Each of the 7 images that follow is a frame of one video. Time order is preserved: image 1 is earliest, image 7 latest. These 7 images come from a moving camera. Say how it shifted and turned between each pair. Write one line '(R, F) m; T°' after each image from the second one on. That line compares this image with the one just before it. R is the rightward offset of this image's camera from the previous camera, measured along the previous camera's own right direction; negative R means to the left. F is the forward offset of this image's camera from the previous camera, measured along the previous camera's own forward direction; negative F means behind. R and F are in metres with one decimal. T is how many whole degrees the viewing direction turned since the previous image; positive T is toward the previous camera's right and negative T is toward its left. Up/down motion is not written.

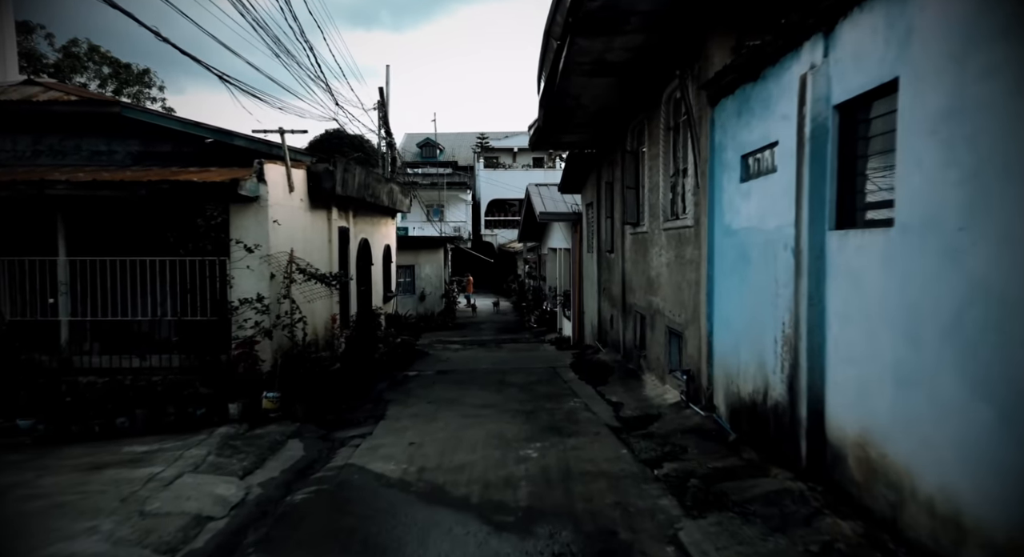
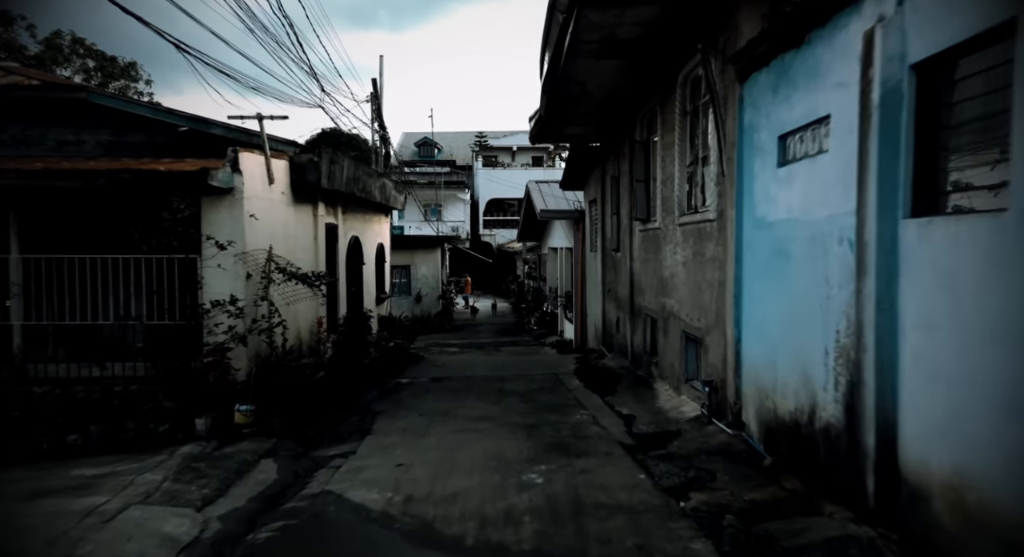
(0.0, +0.6) m; 0°
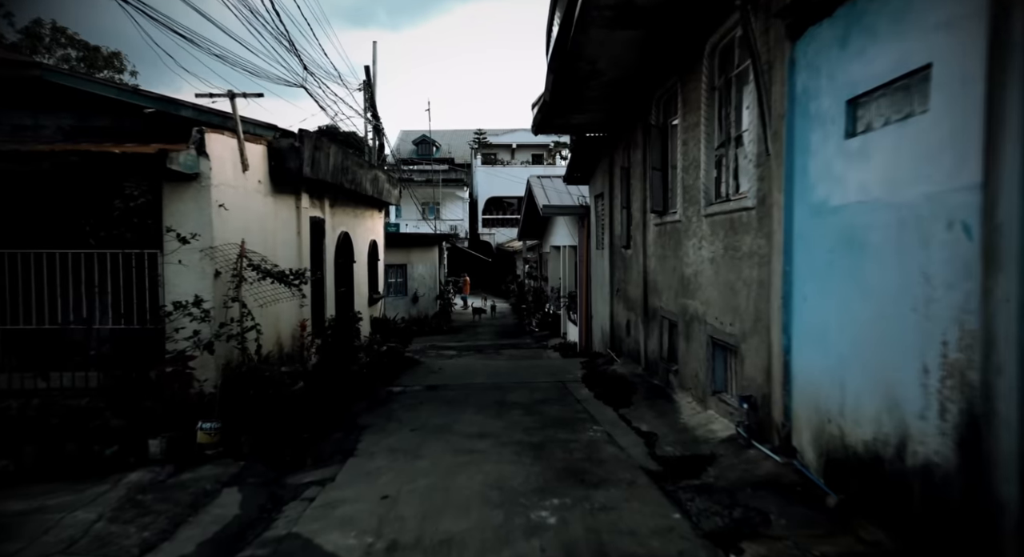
(0.0, +0.7) m; 0°
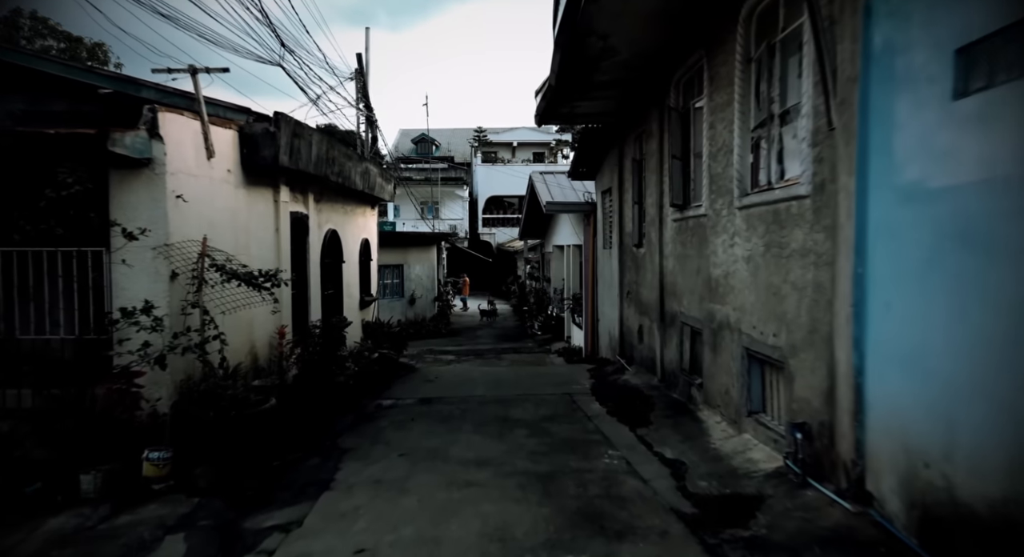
(0.0, +0.7) m; 0°
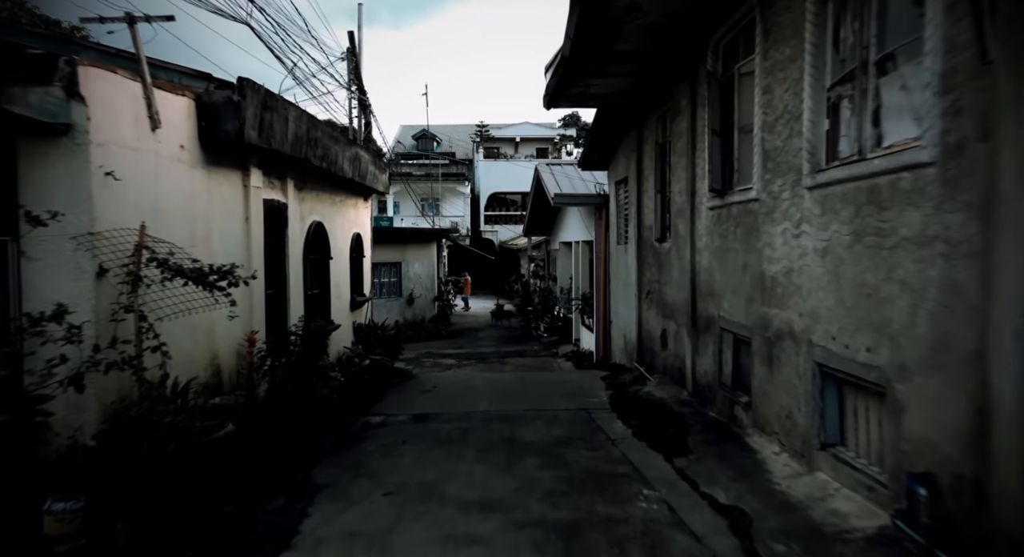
(-0.1, +0.9) m; 0°
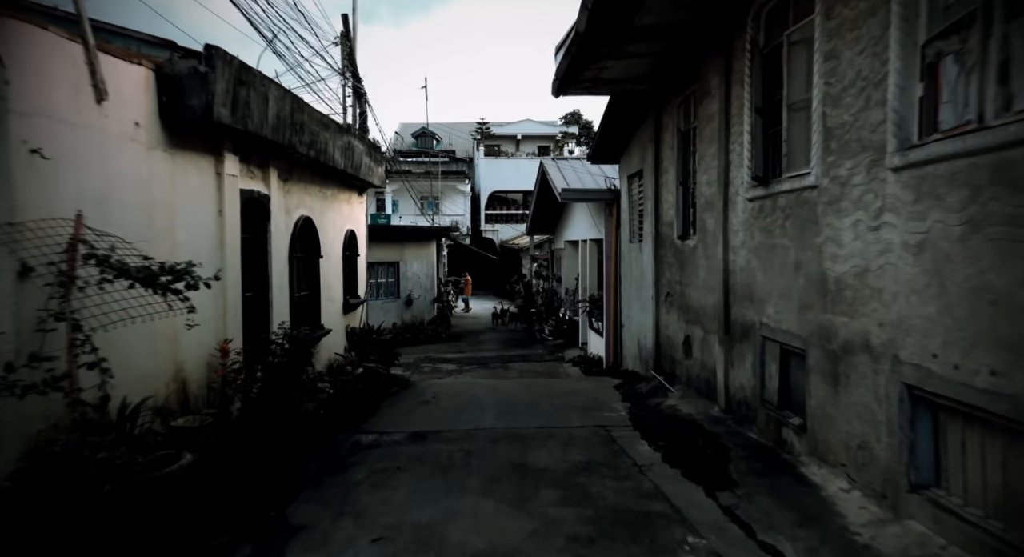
(-0.1, +0.7) m; 0°
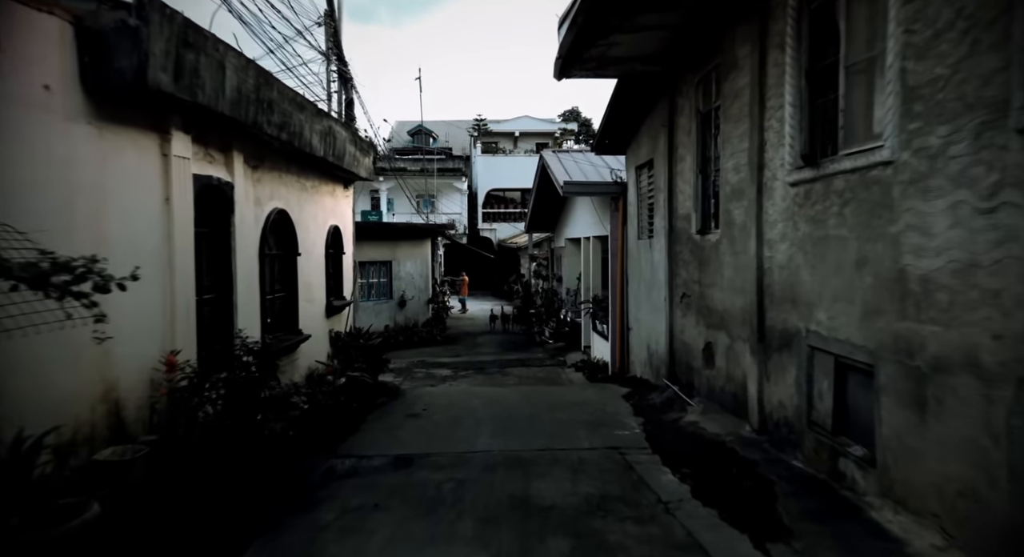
(0.0, +0.7) m; 0°
